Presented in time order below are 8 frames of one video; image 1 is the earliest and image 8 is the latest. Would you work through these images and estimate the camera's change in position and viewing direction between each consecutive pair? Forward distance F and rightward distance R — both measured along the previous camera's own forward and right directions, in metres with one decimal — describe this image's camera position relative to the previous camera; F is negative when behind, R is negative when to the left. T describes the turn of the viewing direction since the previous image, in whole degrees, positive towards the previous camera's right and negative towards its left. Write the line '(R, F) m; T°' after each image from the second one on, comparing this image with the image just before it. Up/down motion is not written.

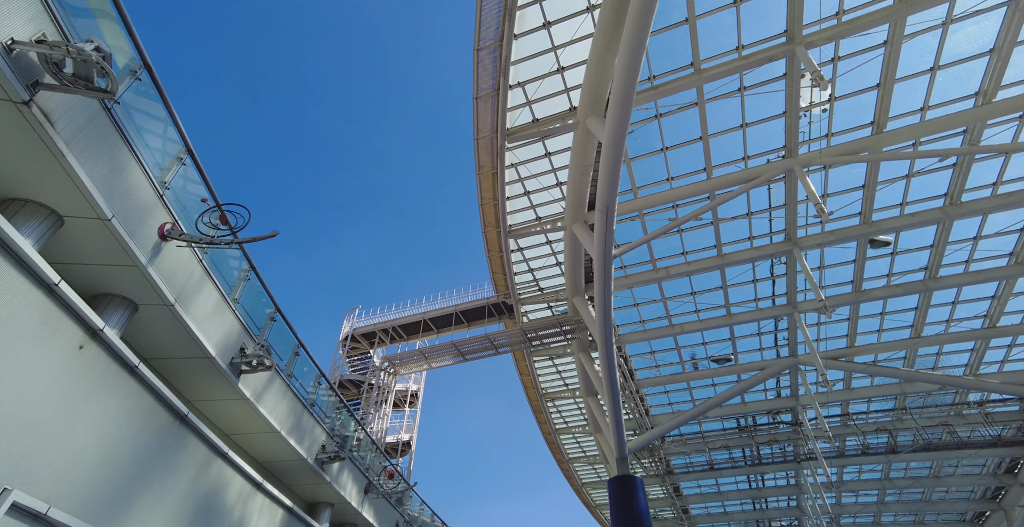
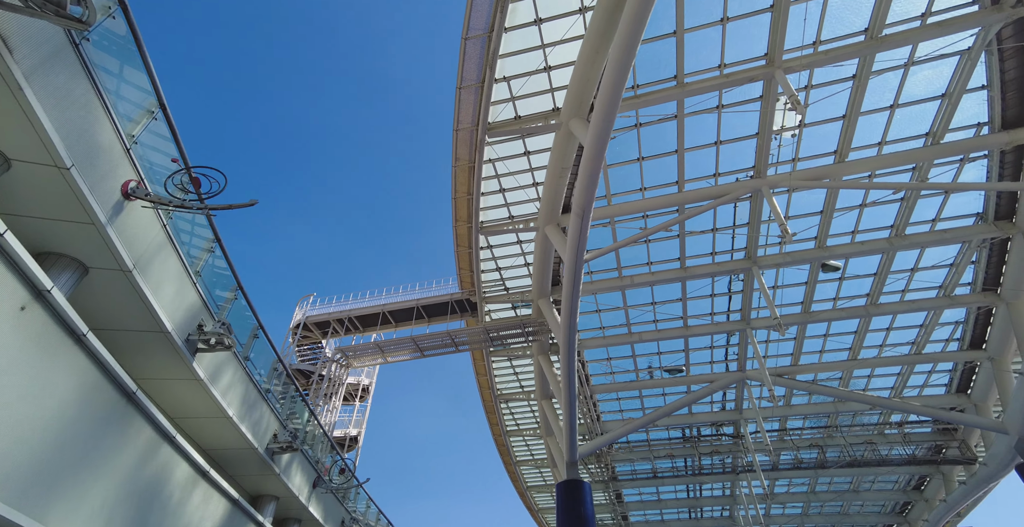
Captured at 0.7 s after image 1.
(-0.6, -0.1) m; +5°
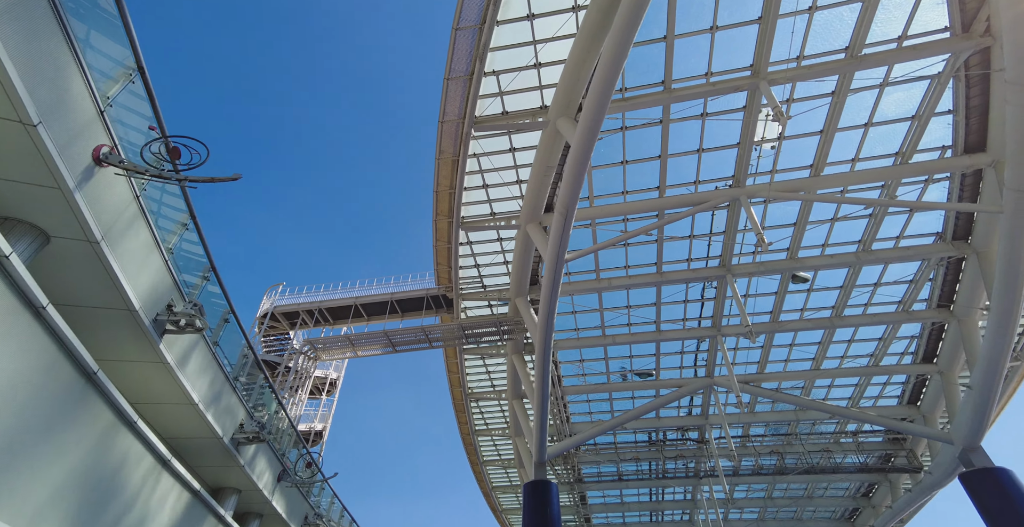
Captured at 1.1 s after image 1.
(-0.3, 0.0) m; +3°
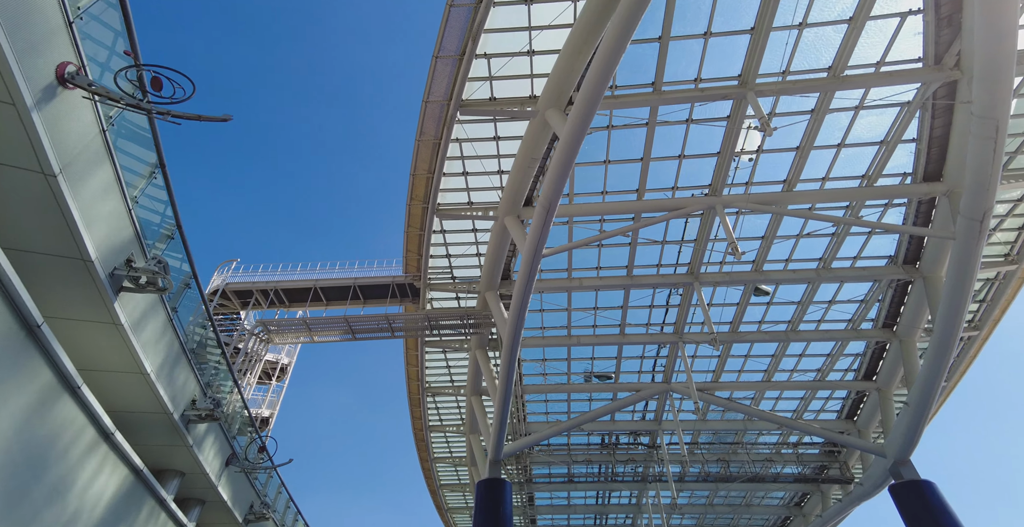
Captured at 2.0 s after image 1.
(-0.7, +0.2) m; +5°
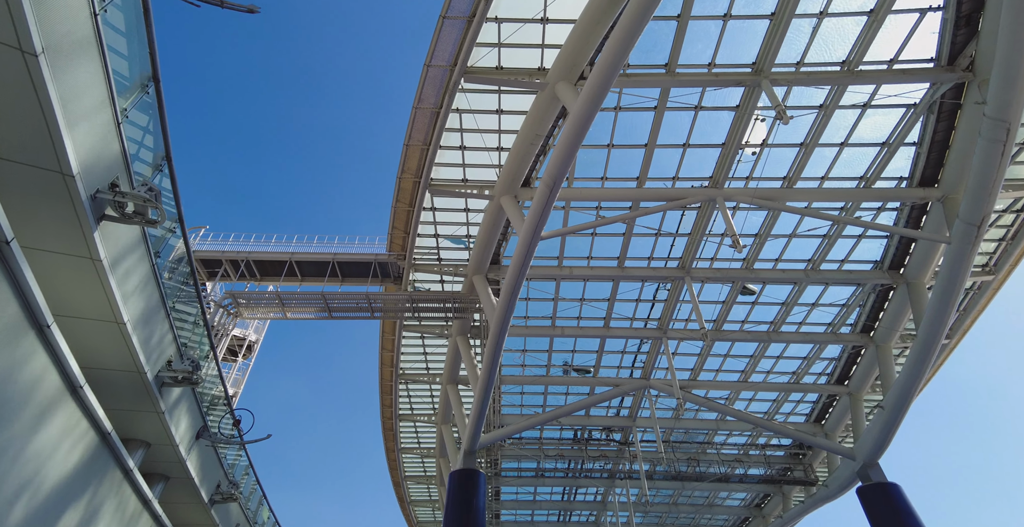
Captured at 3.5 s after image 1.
(-0.9, +0.7) m; +4°
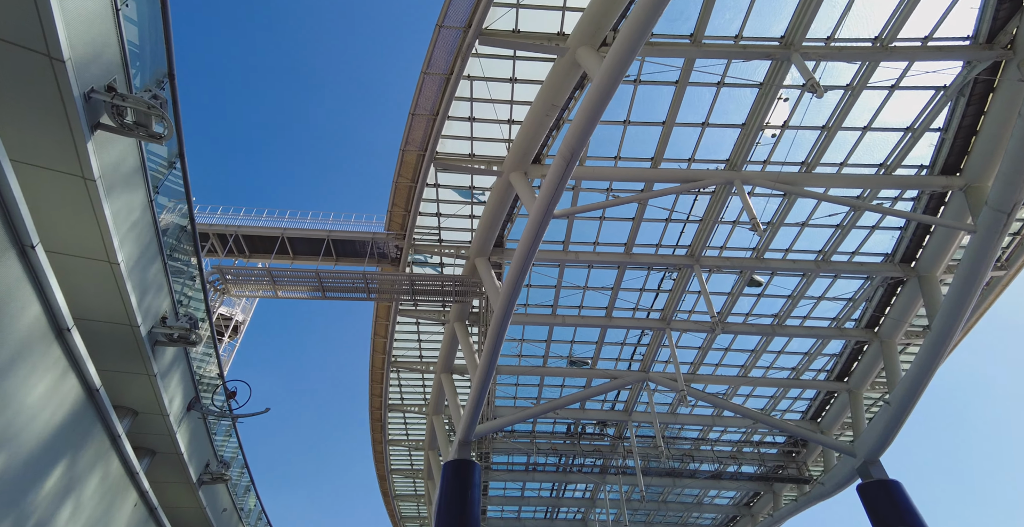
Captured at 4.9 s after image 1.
(-0.7, +0.8) m; +2°
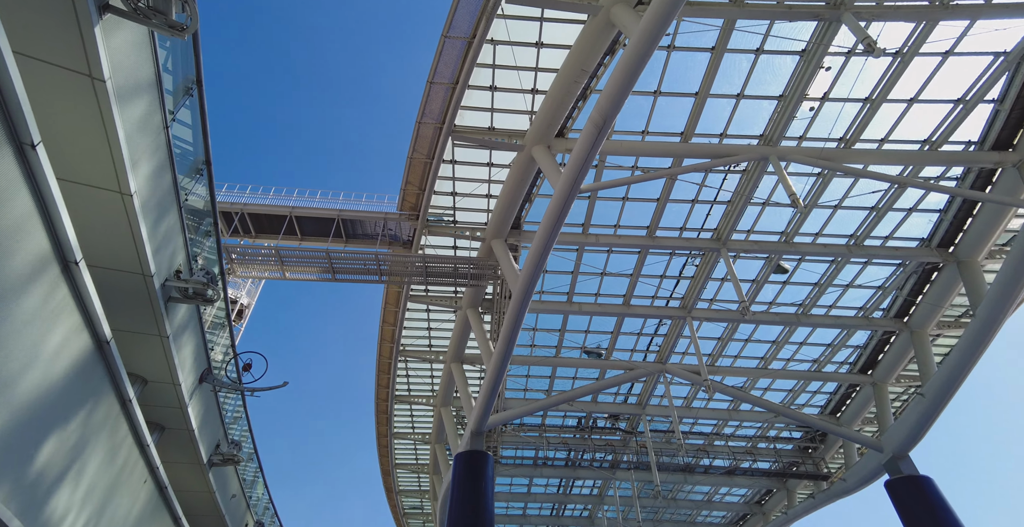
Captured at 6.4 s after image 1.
(-0.6, +0.9) m; 0°
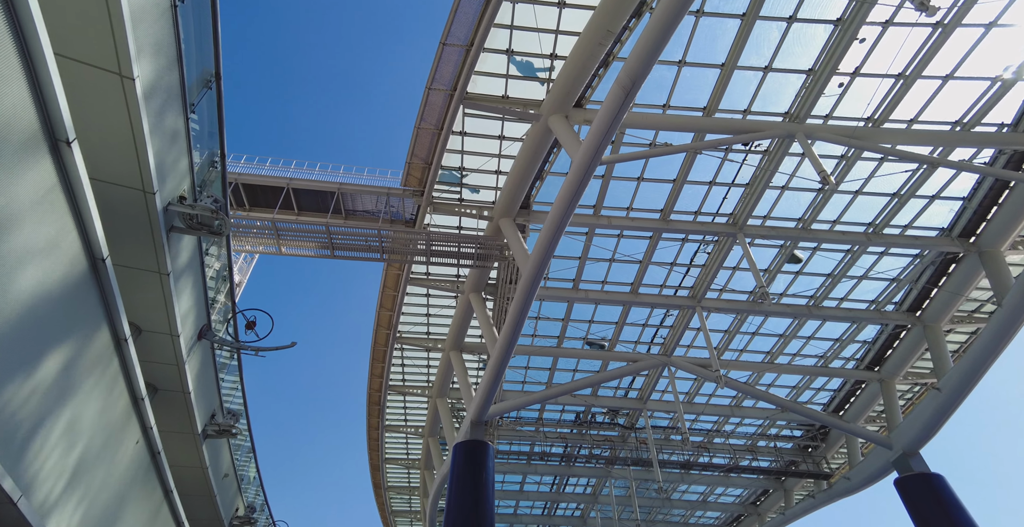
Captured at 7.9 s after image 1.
(-0.6, +0.9) m; +1°
